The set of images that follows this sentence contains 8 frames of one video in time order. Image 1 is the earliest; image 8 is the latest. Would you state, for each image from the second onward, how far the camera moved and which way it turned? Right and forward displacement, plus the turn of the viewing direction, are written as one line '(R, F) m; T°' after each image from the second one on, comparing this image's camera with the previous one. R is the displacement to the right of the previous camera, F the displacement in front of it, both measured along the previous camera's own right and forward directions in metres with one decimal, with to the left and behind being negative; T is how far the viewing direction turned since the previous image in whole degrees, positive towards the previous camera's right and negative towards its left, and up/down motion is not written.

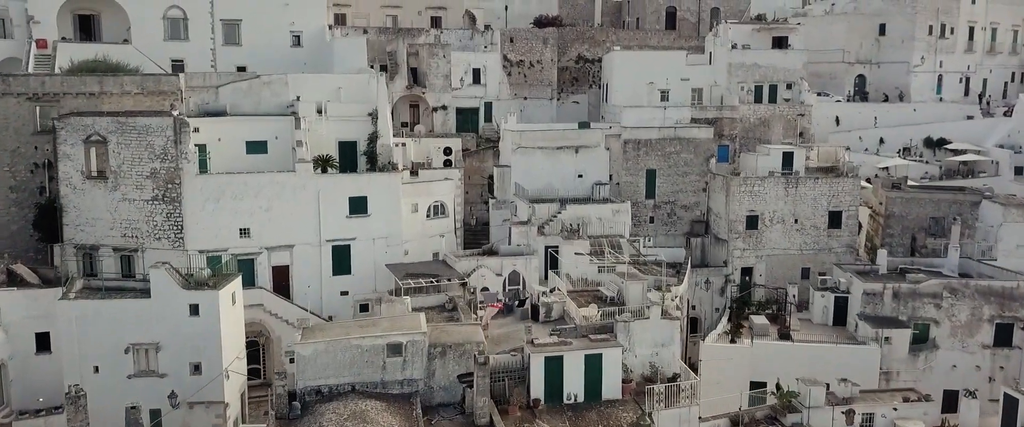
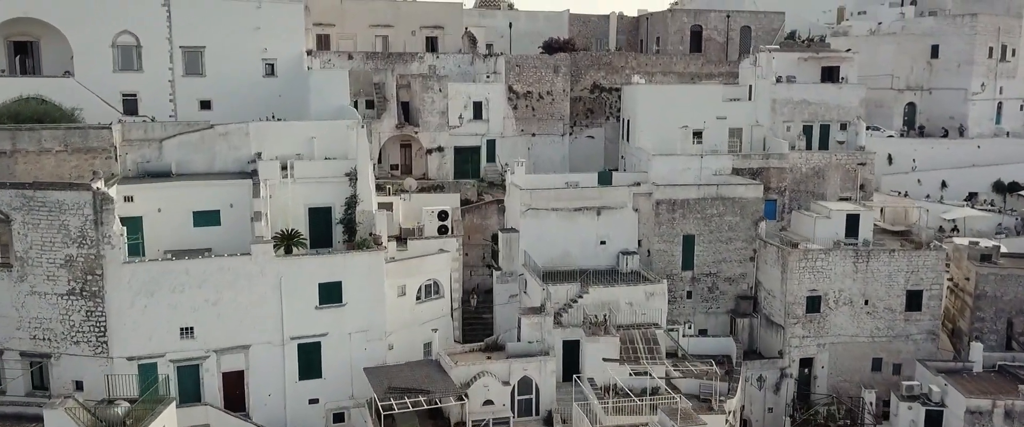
(-0.3, +5.7) m; 0°
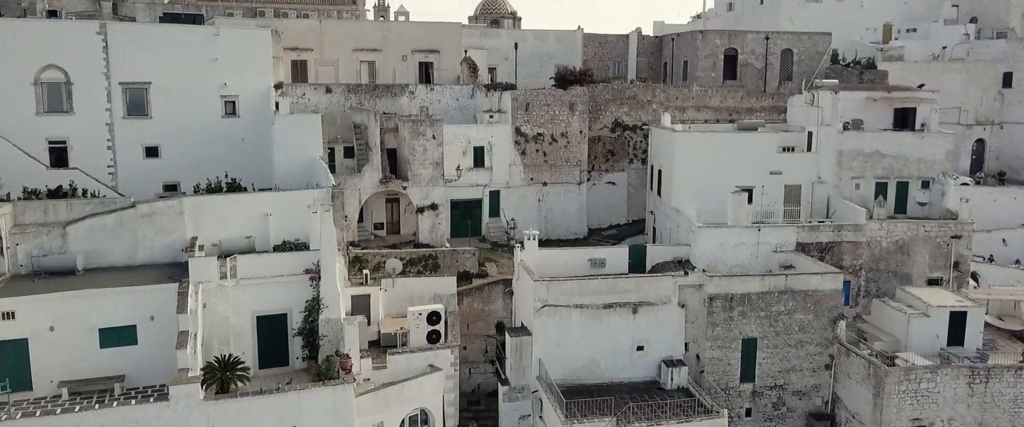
(-0.3, +6.1) m; 0°
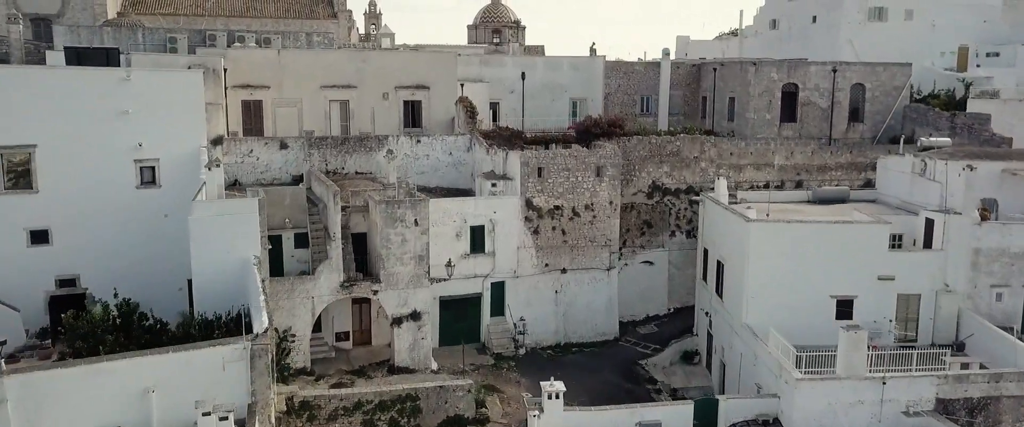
(-0.2, +7.7) m; 0°
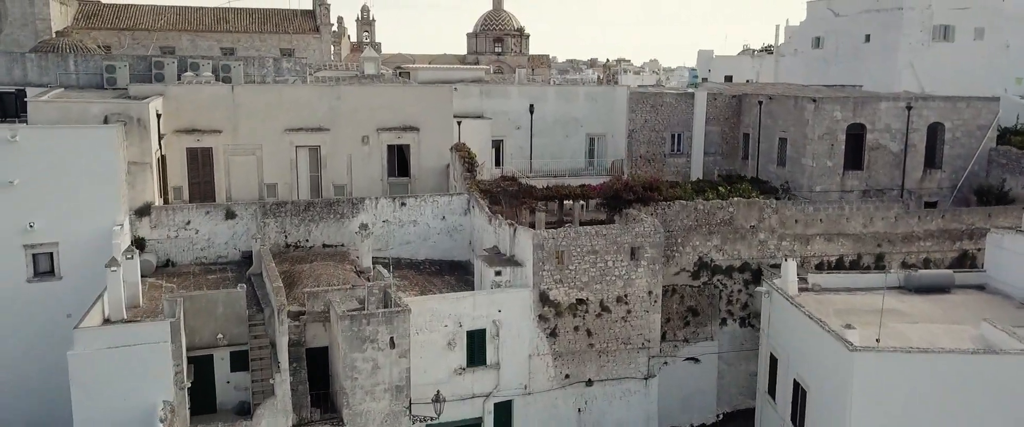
(-0.2, +5.7) m; 0°
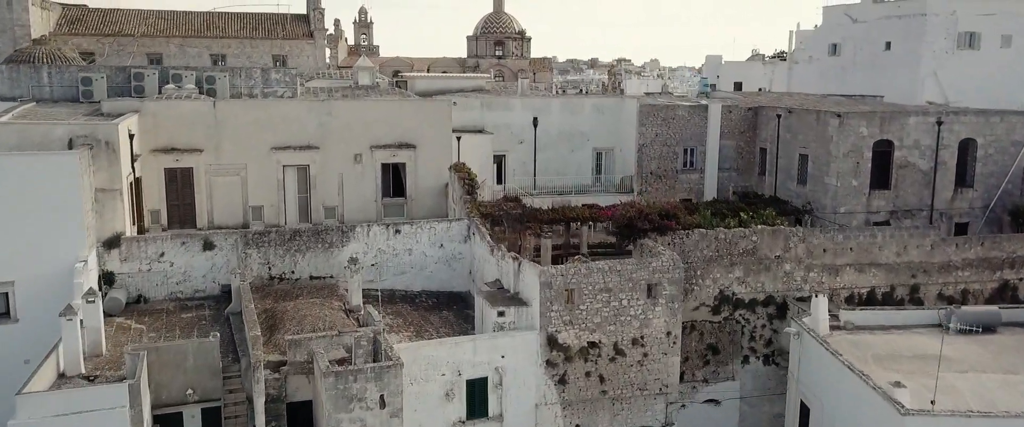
(-0.1, +1.8) m; 0°
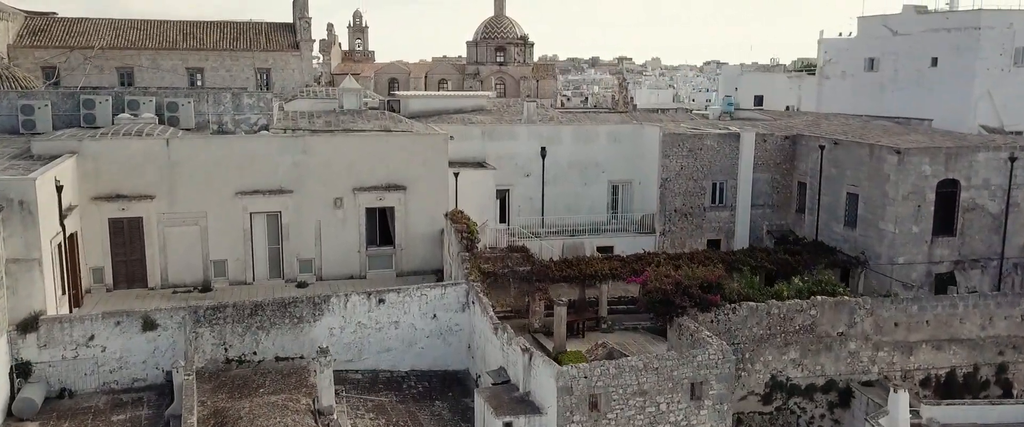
(-0.1, +3.5) m; 0°
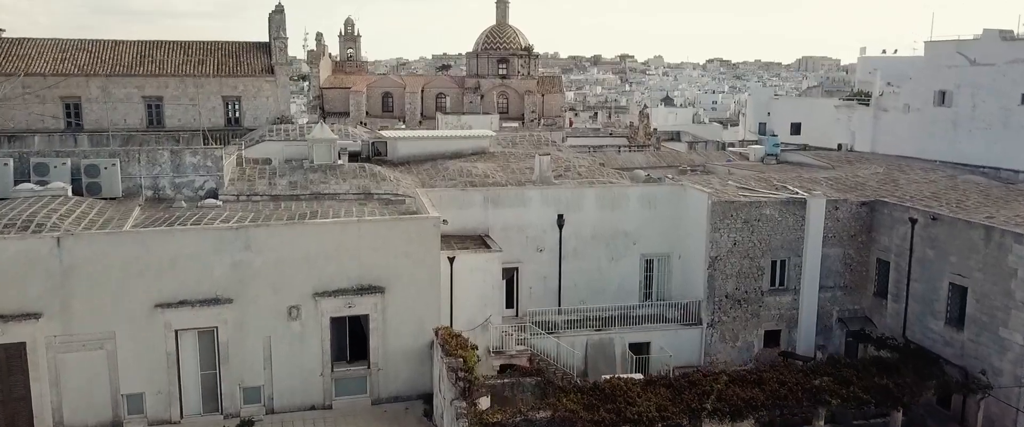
(-0.2, +5.1) m; 0°
